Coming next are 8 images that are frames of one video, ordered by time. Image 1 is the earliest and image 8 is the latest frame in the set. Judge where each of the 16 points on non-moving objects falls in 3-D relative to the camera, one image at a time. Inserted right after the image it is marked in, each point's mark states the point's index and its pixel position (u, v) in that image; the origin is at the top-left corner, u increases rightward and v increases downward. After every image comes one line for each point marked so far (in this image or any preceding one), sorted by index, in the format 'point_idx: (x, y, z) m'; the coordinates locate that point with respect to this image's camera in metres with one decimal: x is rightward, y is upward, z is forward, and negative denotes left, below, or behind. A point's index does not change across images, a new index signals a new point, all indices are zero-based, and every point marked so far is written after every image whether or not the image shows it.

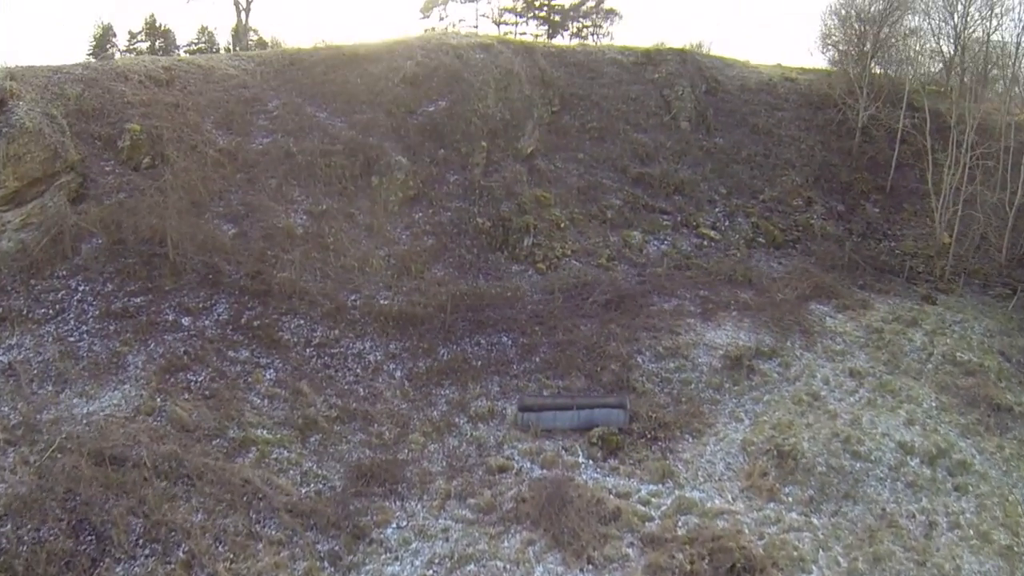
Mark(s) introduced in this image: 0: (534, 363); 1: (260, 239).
0: (+0.3, -1.2, +15.4) m
1: (-4.2, +0.9, +15.6) m
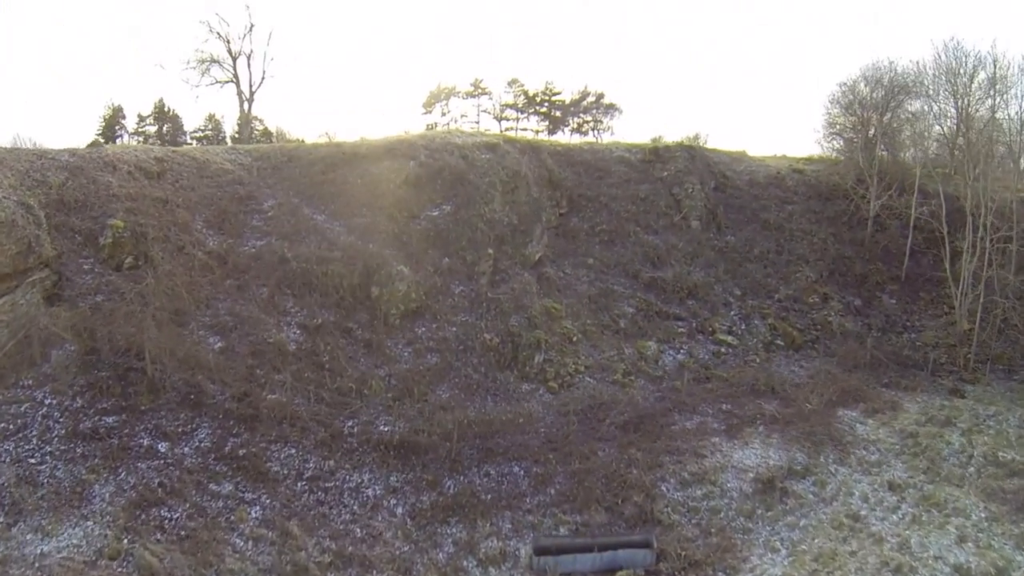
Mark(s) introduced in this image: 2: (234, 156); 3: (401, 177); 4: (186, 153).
0: (+0.5, -3.1, +13.9) m
1: (-4.0, -1.0, +14.2) m
2: (-5.7, +2.8, +19.4) m
3: (-2.2, +2.2, +18.6) m
4: (-6.5, +2.8, +19.0) m
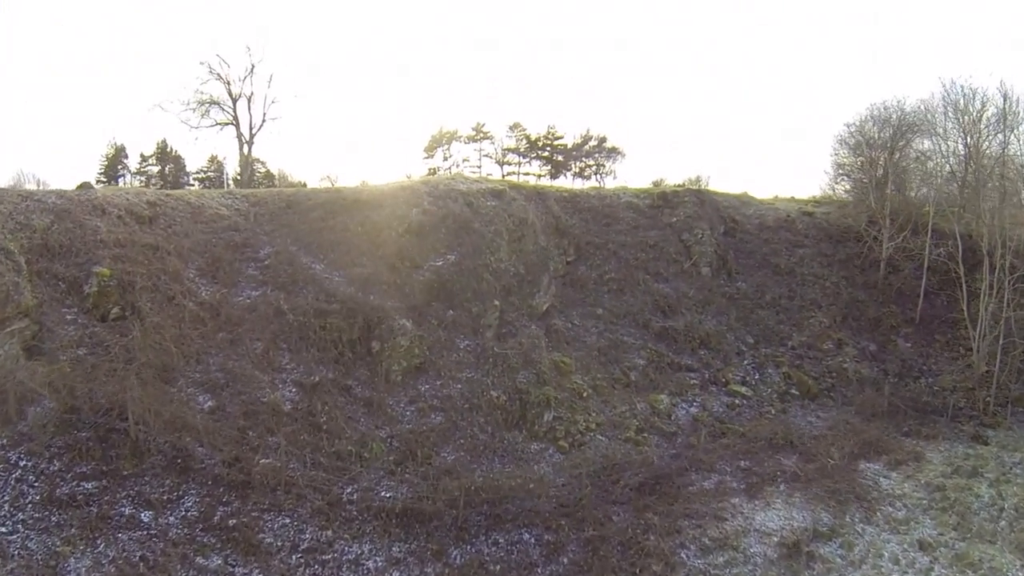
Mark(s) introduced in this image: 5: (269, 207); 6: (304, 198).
0: (+0.7, -3.8, +12.9) m
1: (-3.8, -1.8, +13.3) m
2: (-5.6, +1.8, +18.7) m
3: (-2.0, +1.2, +17.9) m
4: (-6.4, +1.8, +18.3) m
5: (-4.8, +1.7, +18.7) m
6: (-4.2, +1.9, +19.3) m
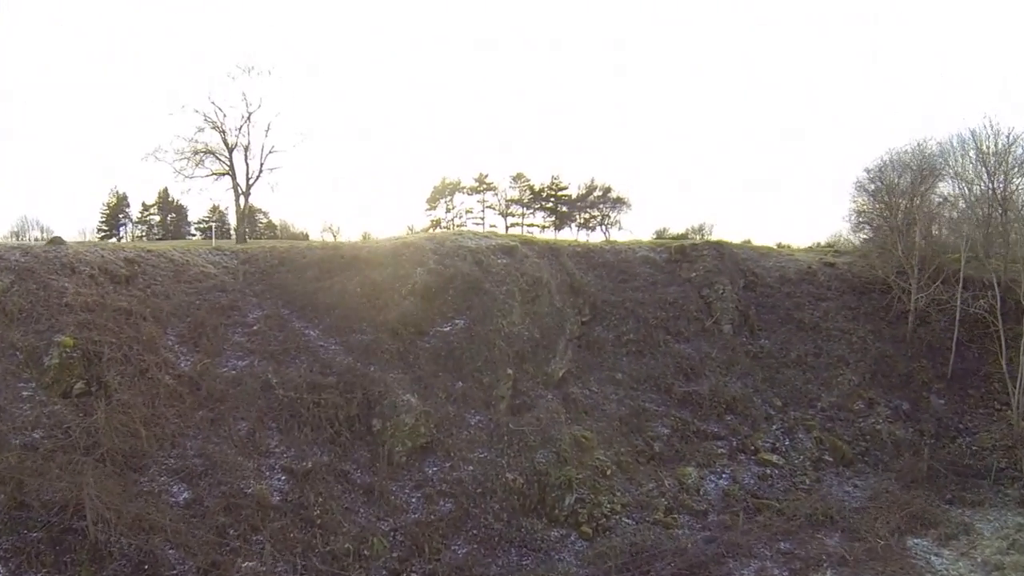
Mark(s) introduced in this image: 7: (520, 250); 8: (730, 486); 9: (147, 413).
0: (+0.9, -4.7, +11.1) m
1: (-3.6, -2.7, +11.6) m
2: (-5.4, +0.5, +17.2) m
3: (-1.8, 0.0, +16.3) m
4: (-6.2, +0.6, +16.7) m
5: (-4.5, +0.5, +17.2) m
6: (-3.9, +0.7, +17.7) m
7: (+0.2, +0.8, +18.7) m
8: (+4.3, -3.9, +18.4) m
9: (-4.8, -1.7, +12.5) m
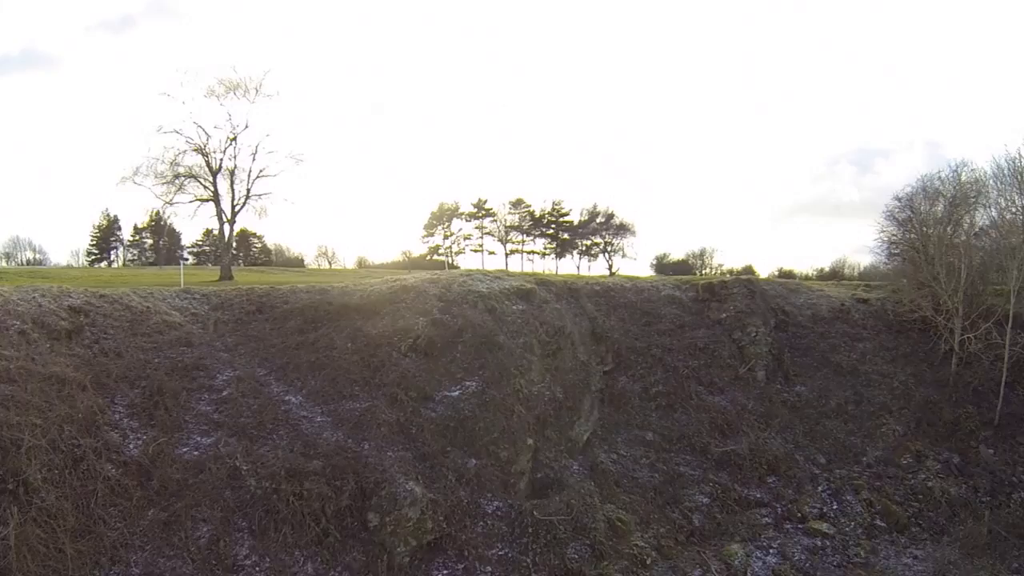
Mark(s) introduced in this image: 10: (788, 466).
0: (+1.3, -5.3, +8.4) m
1: (-3.2, -3.4, +9.0) m
2: (-5.1, -0.3, +14.6) m
3: (-1.5, -0.7, +13.8) m
4: (-5.9, -0.2, +14.2) m
5: (-4.3, -0.3, +14.6) m
6: (-3.7, -0.2, +15.2) m
7: (+0.4, -0.1, +16.1) m
8: (+4.6, -4.7, +15.8) m
9: (-4.5, -2.4, +9.9) m
10: (+5.4, -3.5, +18.5) m
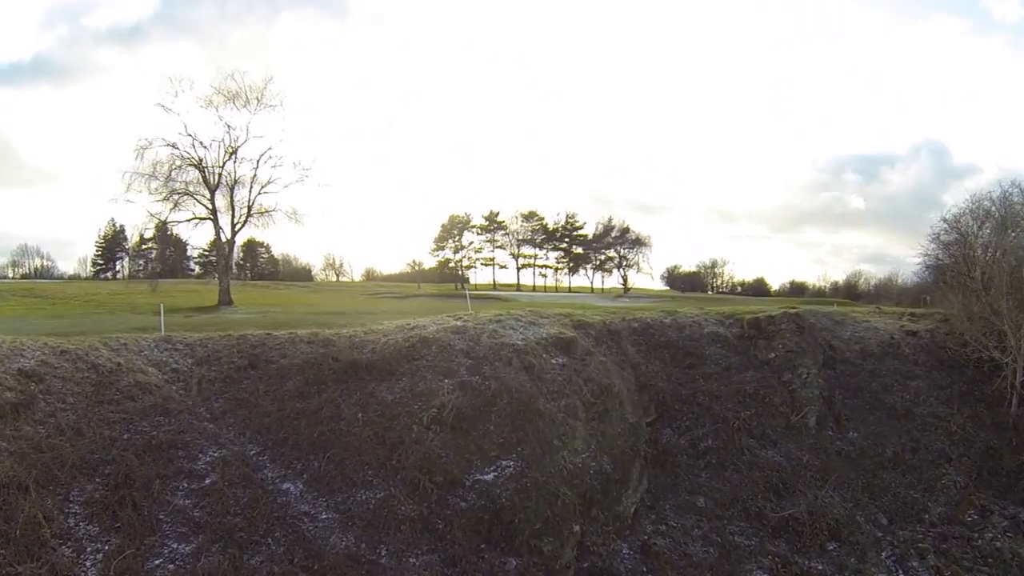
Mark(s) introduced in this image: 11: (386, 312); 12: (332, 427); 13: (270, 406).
0: (+1.8, -6.0, +6.2) m
1: (-2.7, -4.0, +6.7) m
2: (-4.5, -0.9, +12.3) m
3: (-1.0, -1.4, +11.5) m
4: (-5.3, -0.9, +11.9) m
5: (-3.7, -1.0, +12.3) m
6: (-3.1, -0.8, +12.9) m
7: (+0.9, -0.8, +13.9) m
8: (+5.0, -5.4, +13.6) m
9: (-4.0, -3.0, +7.6) m
10: (+5.9, -4.2, +16.3) m
11: (-2.5, -0.5, +19.7) m
12: (-2.1, -1.6, +11.2) m
13: (-2.9, -1.5, +11.5) m
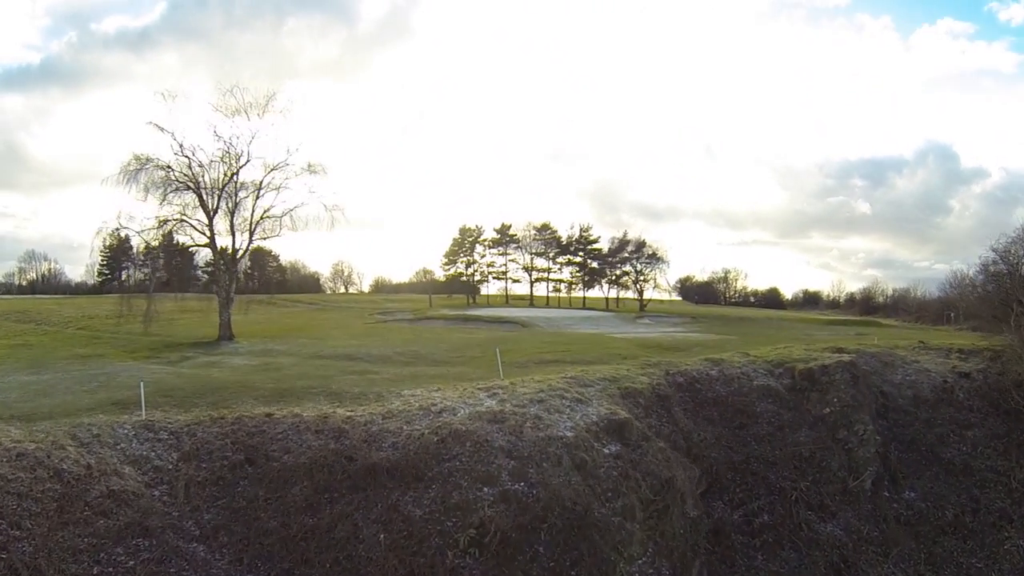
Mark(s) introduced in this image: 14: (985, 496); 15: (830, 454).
0: (+2.2, -6.9, +4.3) m
1: (-2.2, -4.9, +4.9) m
2: (-4.0, -1.7, +10.5) m
3: (-0.5, -2.3, +9.7) m
4: (-4.8, -1.7, +10.0) m
5: (-3.2, -1.8, +10.5) m
6: (-2.6, -1.6, +11.0) m
7: (+1.5, -1.6, +12.0) m
8: (+5.5, -6.4, +11.7) m
9: (-3.5, -3.8, +5.8) m
10: (+6.4, -5.2, +14.5) m
11: (-2.0, -1.3, +17.8) m
12: (-1.6, -2.5, +9.3) m
13: (-2.4, -2.3, +9.6) m
14: (+10.0, -4.4, +20.1) m
15: (+5.6, -2.9, +16.7) m
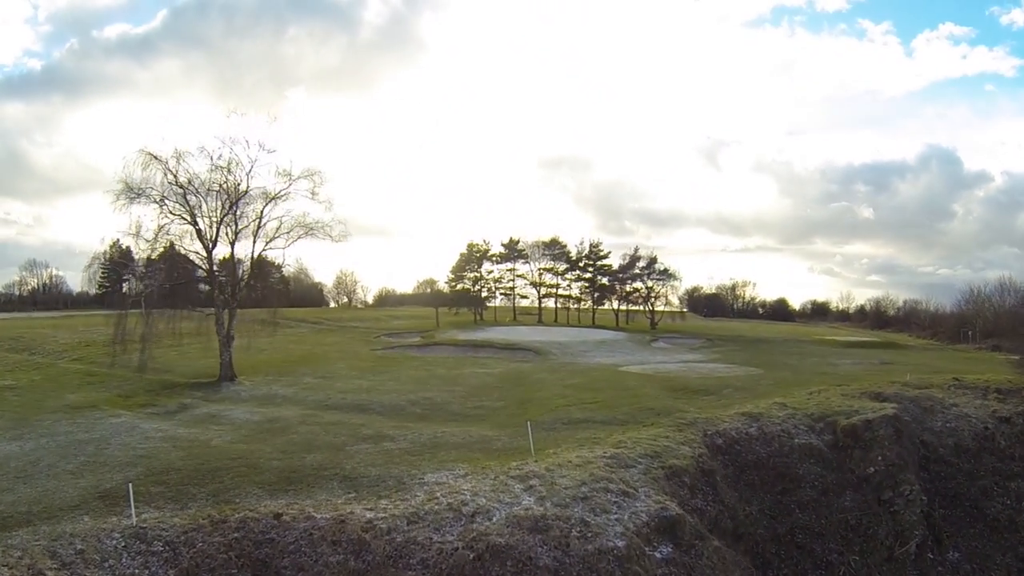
0: (+2.6, -7.8, +3.2) m
1: (-1.8, -5.8, +3.7) m
2: (-3.6, -2.5, +9.3) m
3: (-0.1, -3.1, +8.5) m
4: (-4.4, -2.5, +8.8) m
5: (-2.8, -2.6, +9.3) m
6: (-2.2, -2.4, +9.8) m
7: (+1.9, -2.5, +10.8) m
8: (+5.8, -7.3, +10.6) m
9: (-3.1, -4.7, +4.6) m
10: (+6.8, -6.1, +13.3) m
11: (-1.6, -2.1, +16.6) m
12: (-1.2, -3.3, +8.1) m
13: (-2.0, -3.2, +8.4) m
14: (+10.4, -5.3, +19.0) m
15: (+6.0, -3.8, +15.5) m
